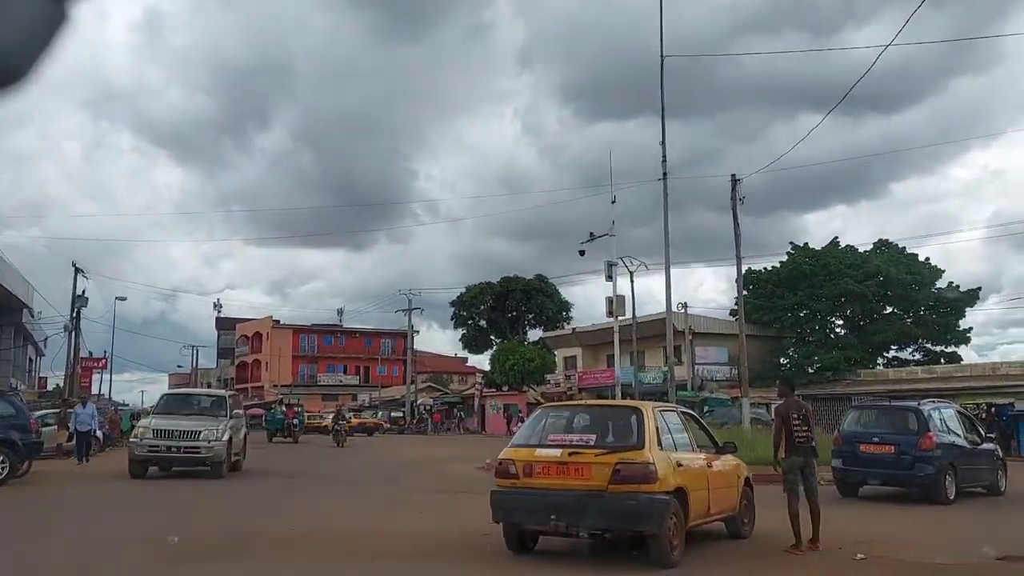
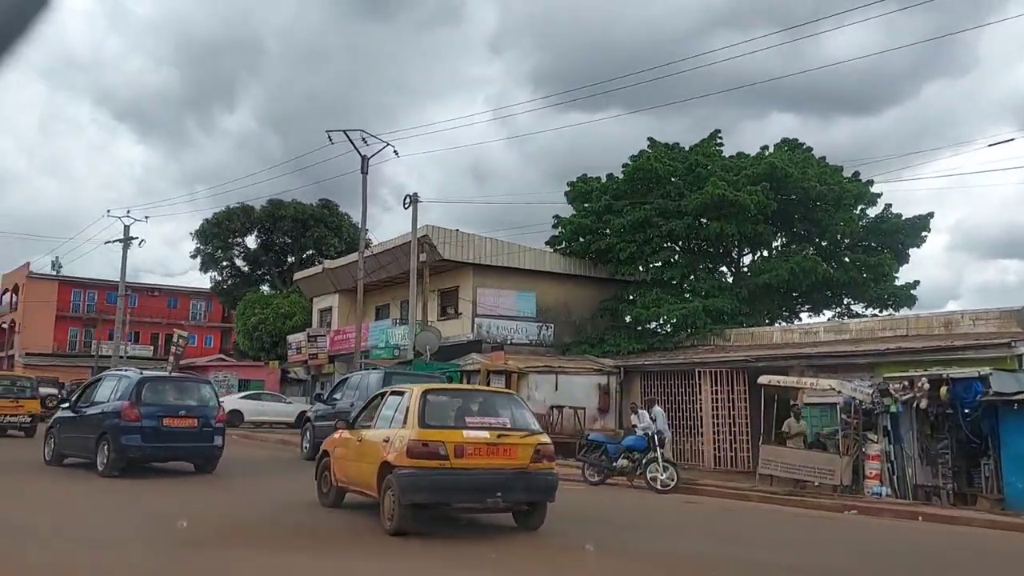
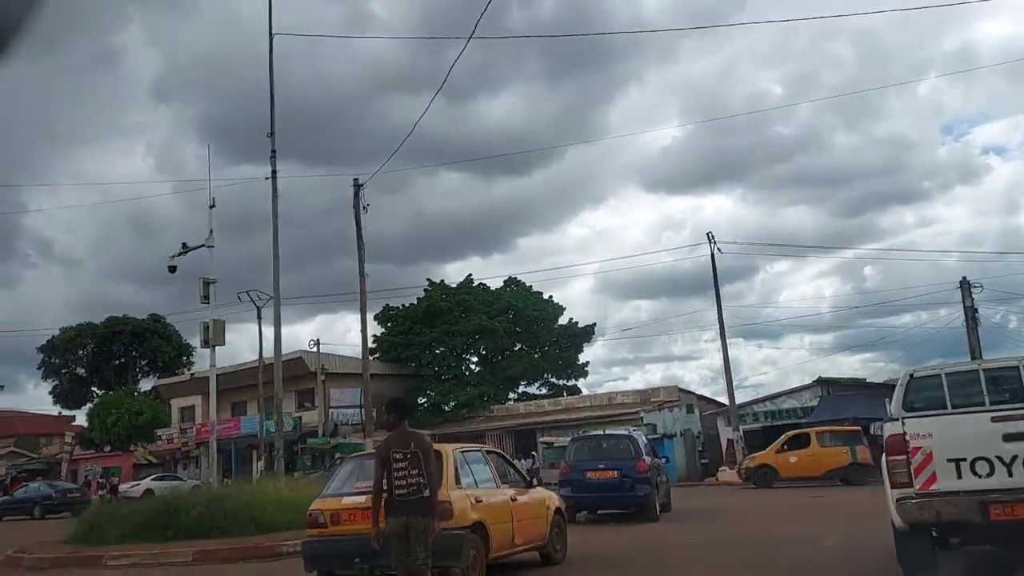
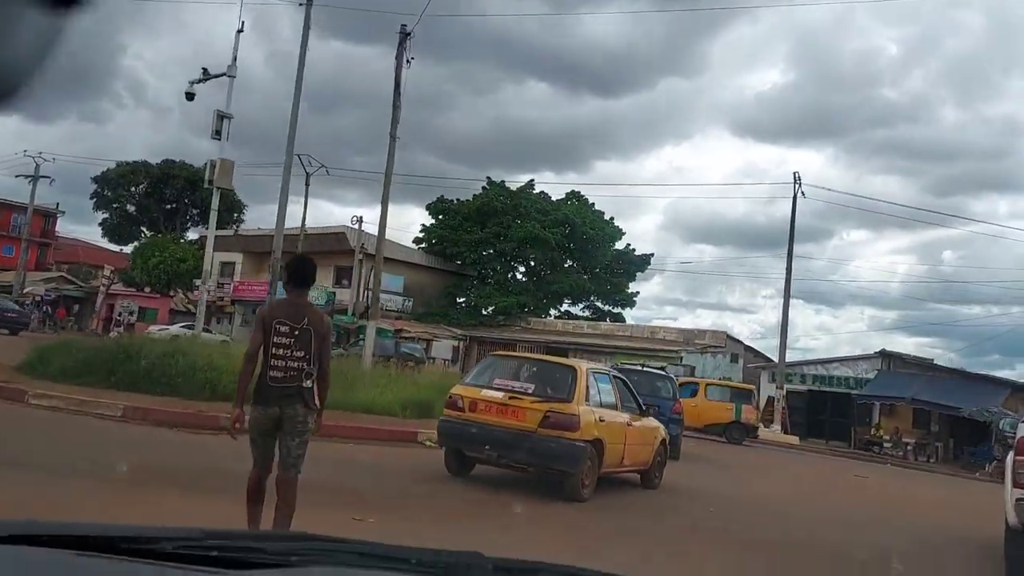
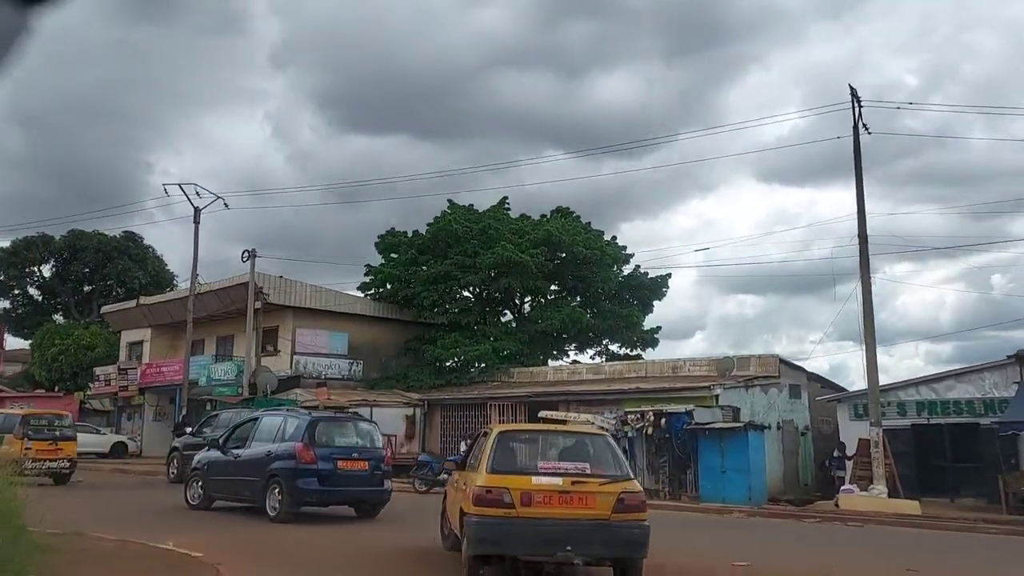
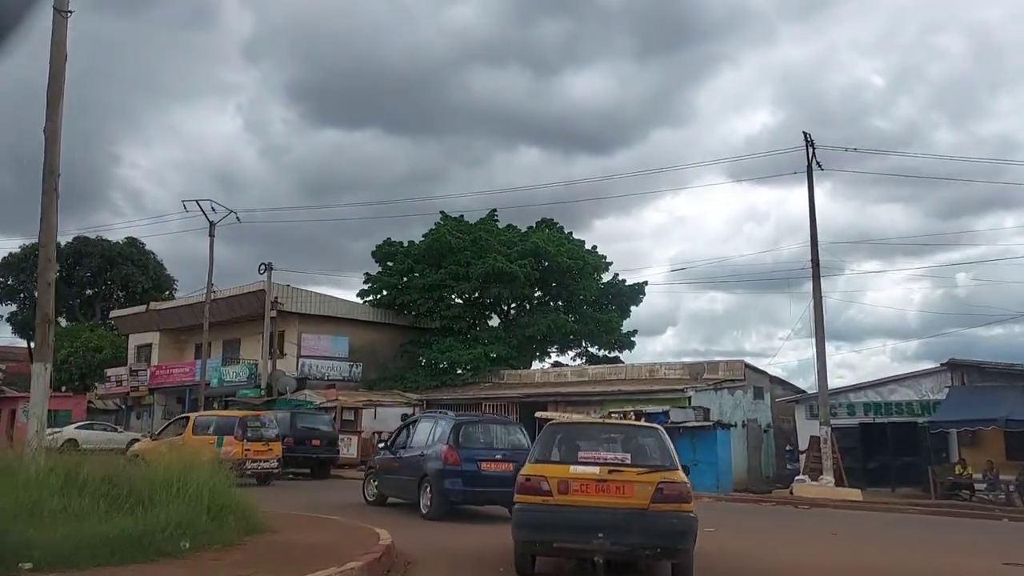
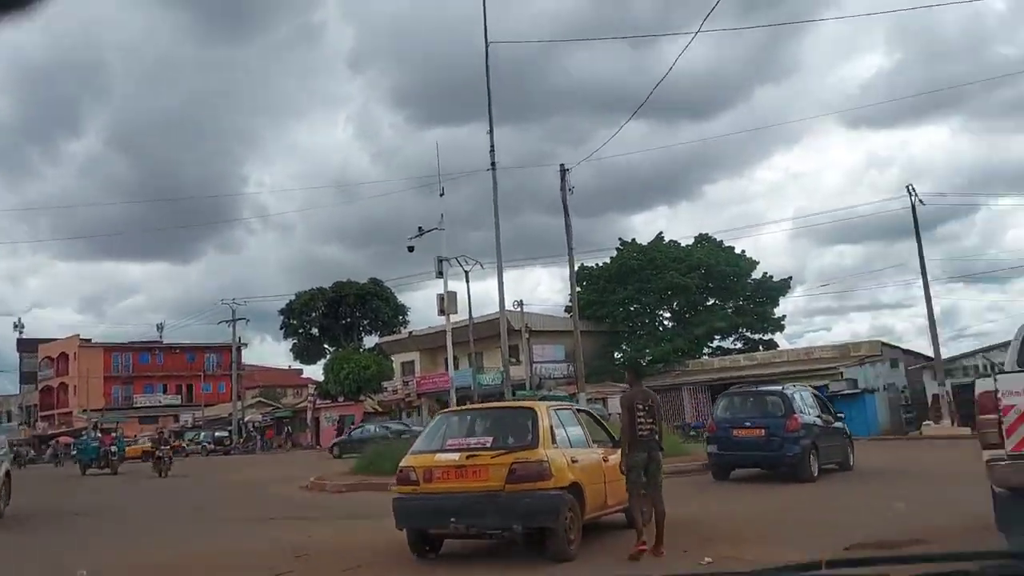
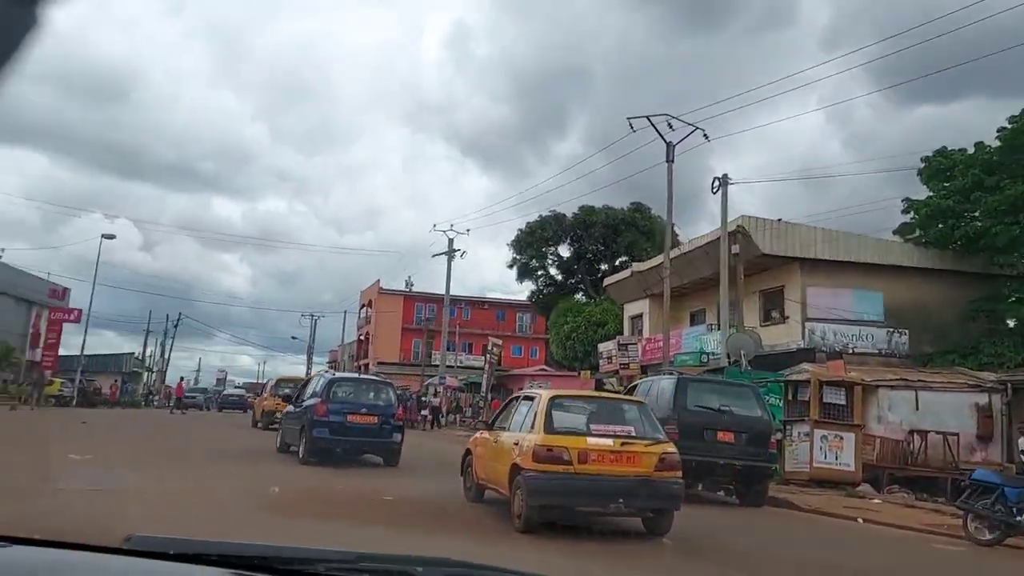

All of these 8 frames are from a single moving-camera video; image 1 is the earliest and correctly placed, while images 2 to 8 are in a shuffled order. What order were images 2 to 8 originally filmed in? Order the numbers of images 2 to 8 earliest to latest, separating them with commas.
7, 3, 4, 6, 5, 2, 8
